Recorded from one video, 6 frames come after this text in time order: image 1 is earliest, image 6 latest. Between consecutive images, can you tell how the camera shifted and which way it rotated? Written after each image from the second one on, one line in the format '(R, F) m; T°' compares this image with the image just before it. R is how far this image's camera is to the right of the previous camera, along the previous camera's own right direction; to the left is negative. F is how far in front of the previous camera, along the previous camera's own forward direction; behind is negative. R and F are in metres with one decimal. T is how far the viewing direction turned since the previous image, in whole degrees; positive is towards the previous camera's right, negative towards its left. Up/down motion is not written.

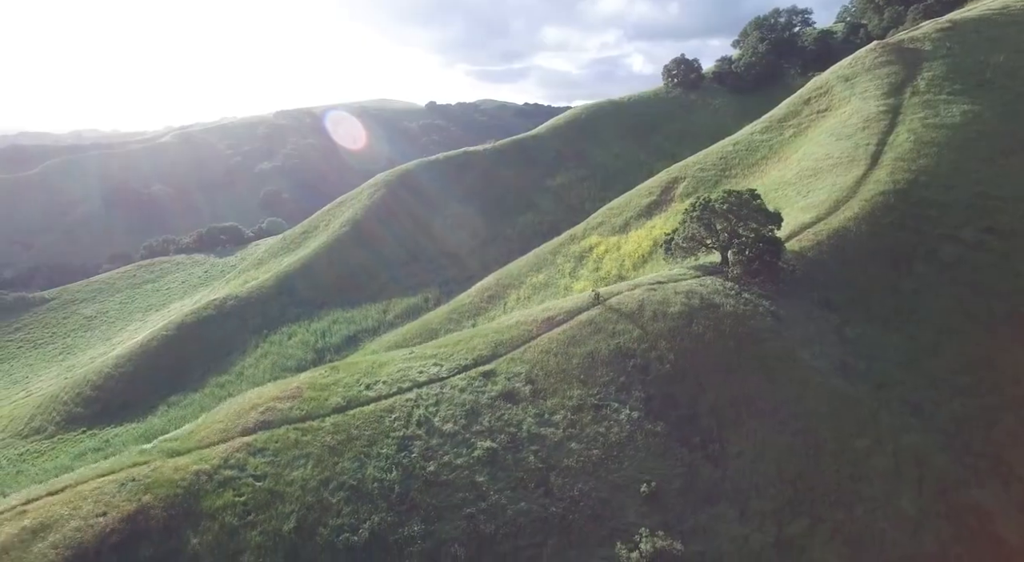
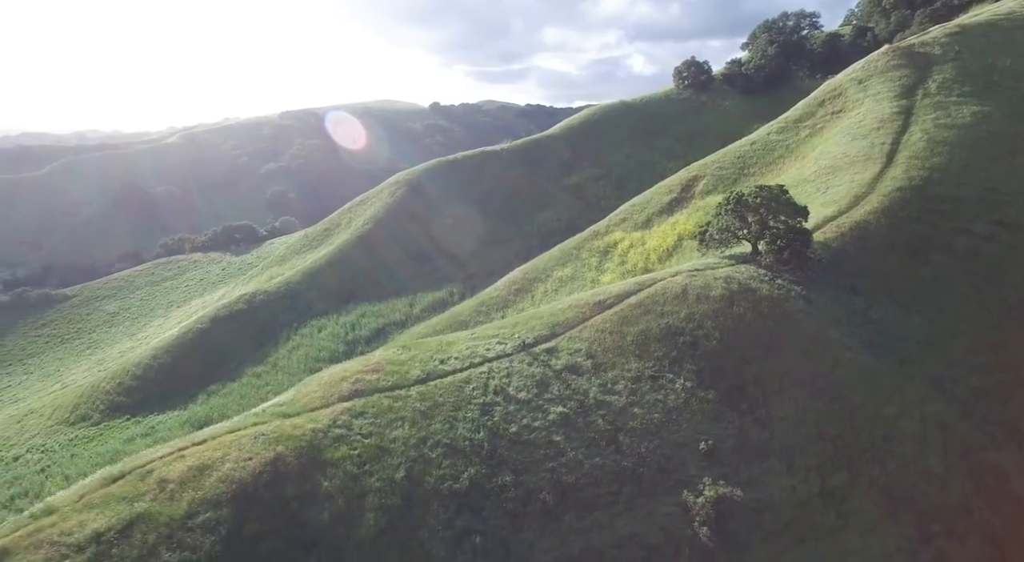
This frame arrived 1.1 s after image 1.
(-2.1, -2.1) m; 0°
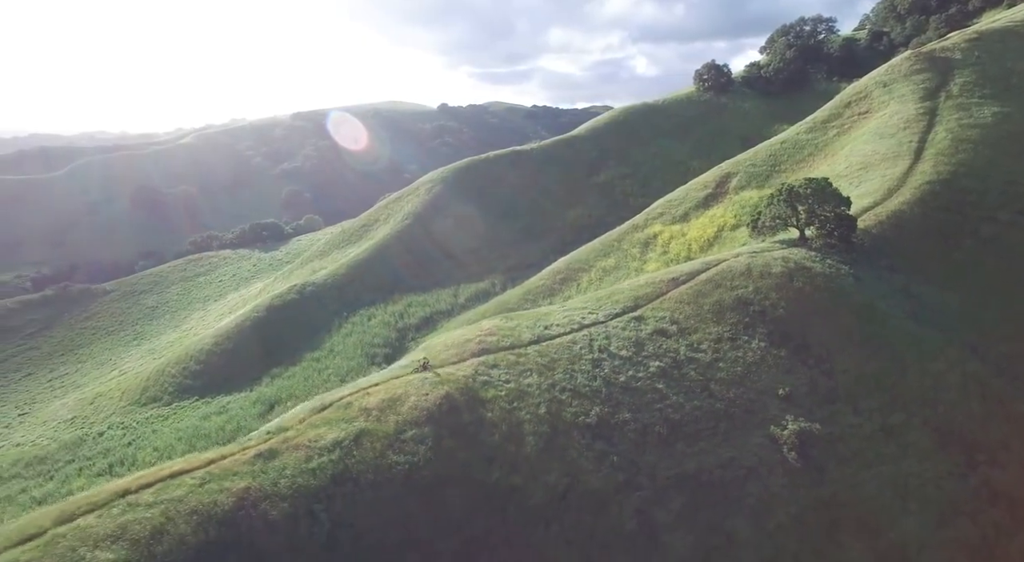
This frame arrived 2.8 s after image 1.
(-3.8, -3.5) m; 0°
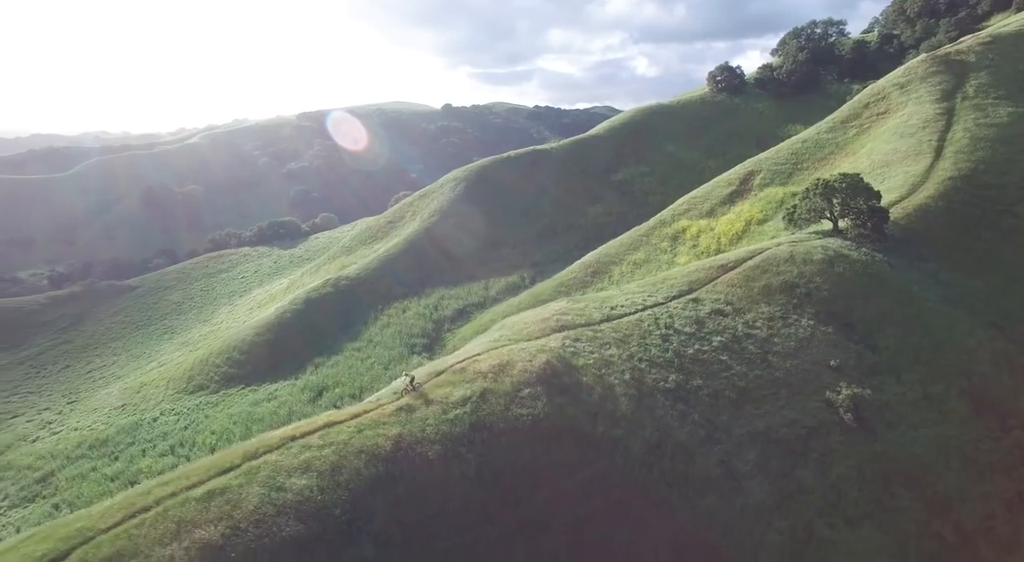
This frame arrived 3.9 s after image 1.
(-3.1, -2.5) m; 0°
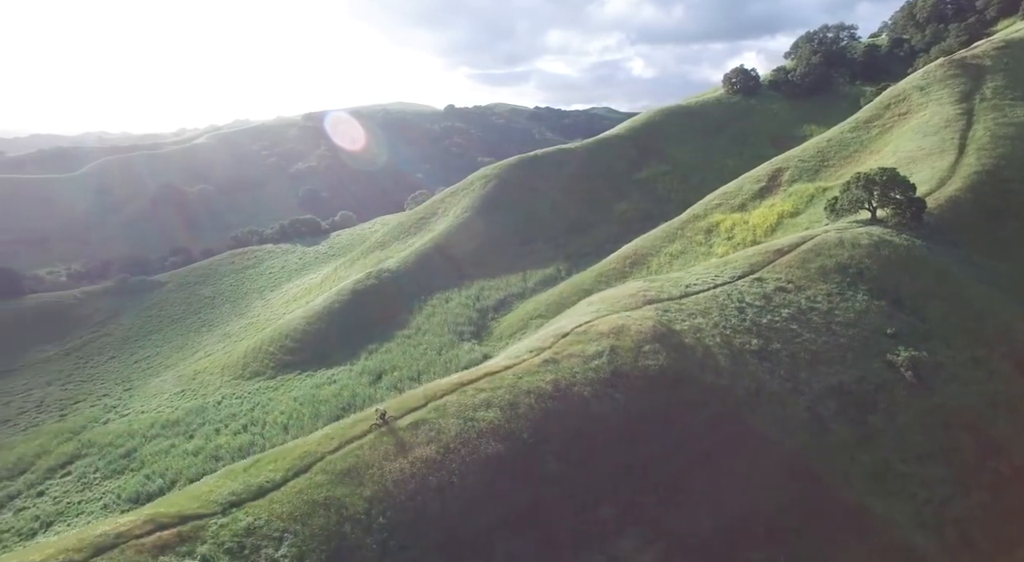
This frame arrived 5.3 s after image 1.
(-4.5, -3.4) m; 0°
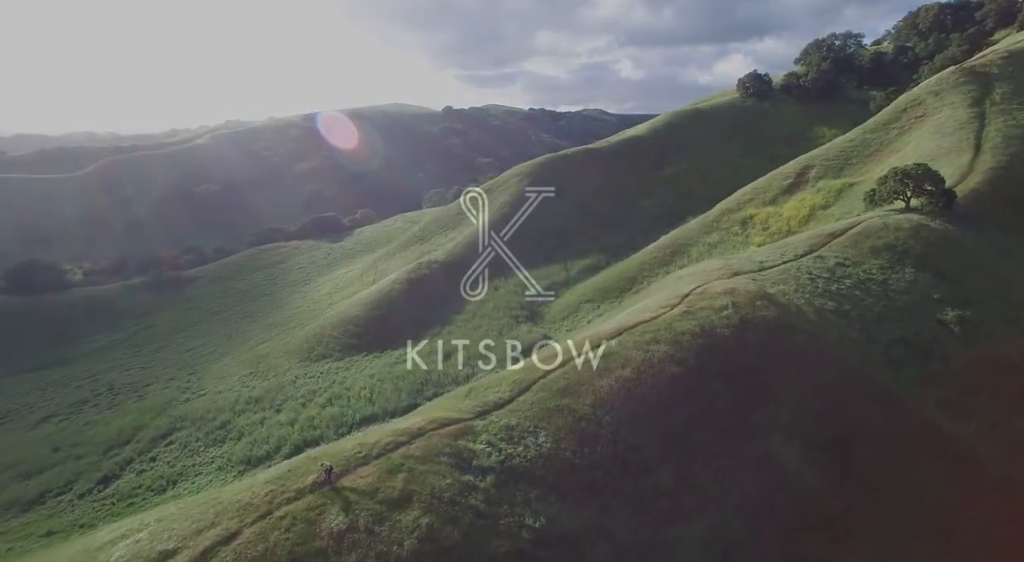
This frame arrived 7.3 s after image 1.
(-6.7, -5.1) m; +1°
